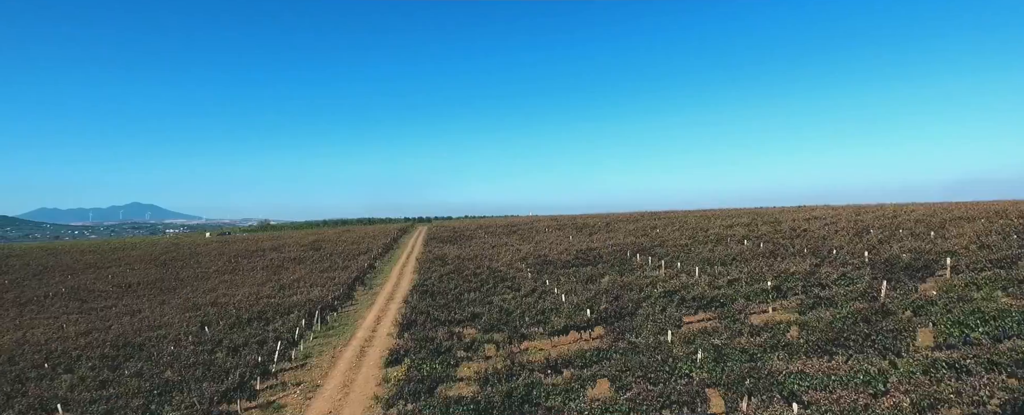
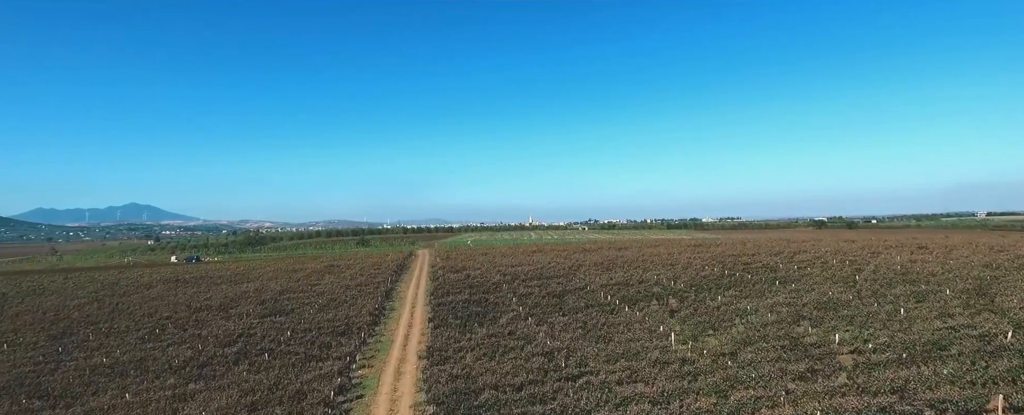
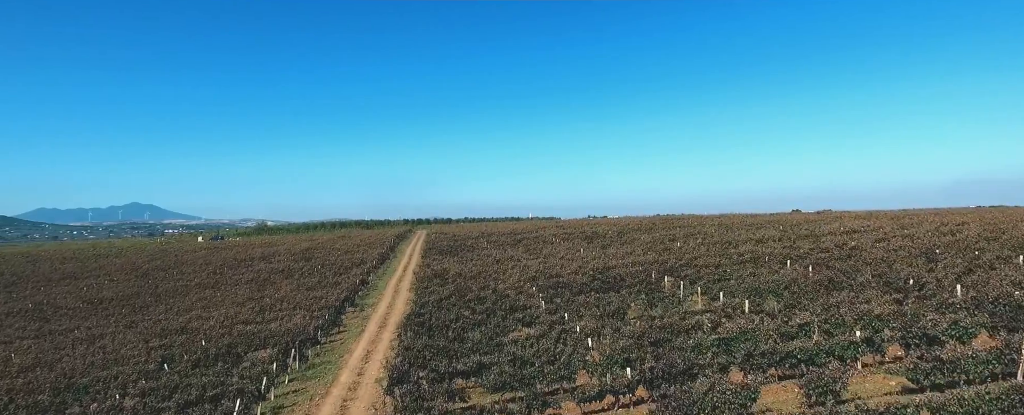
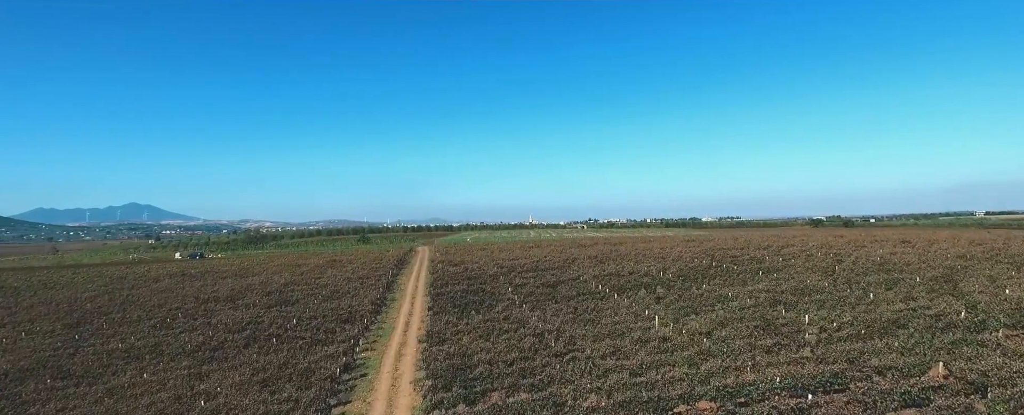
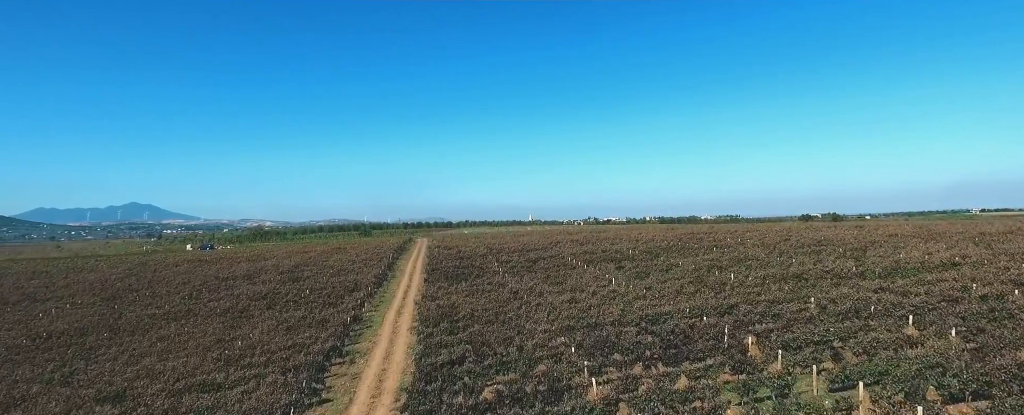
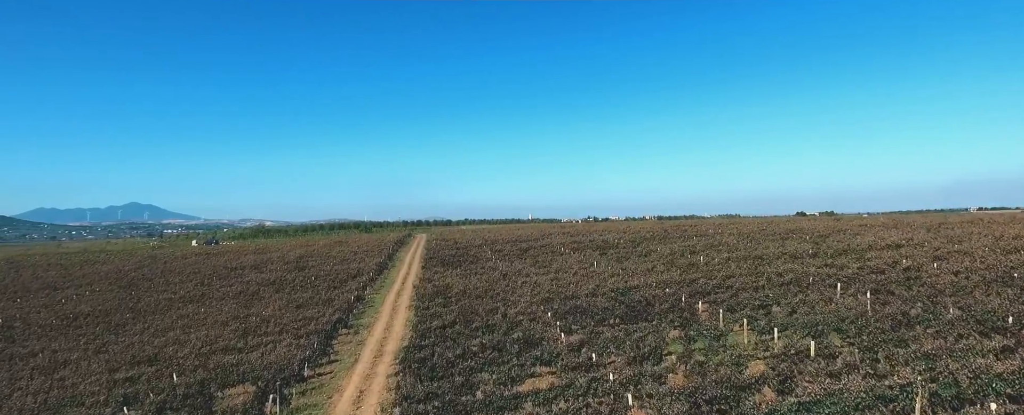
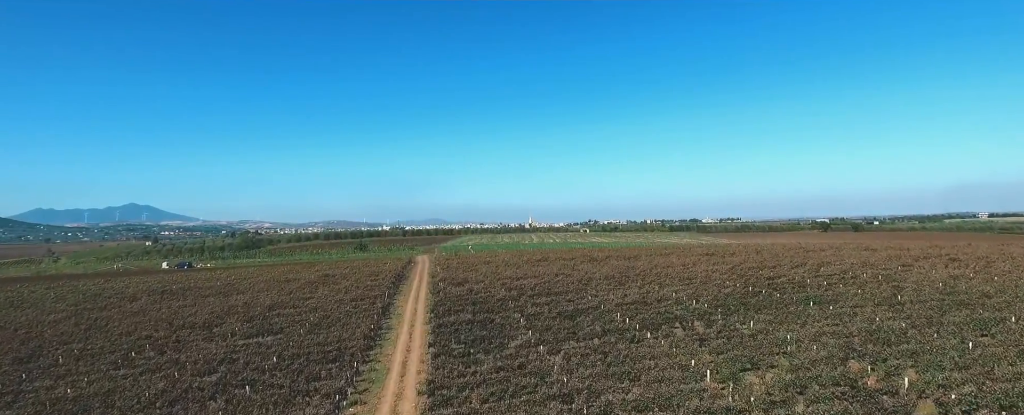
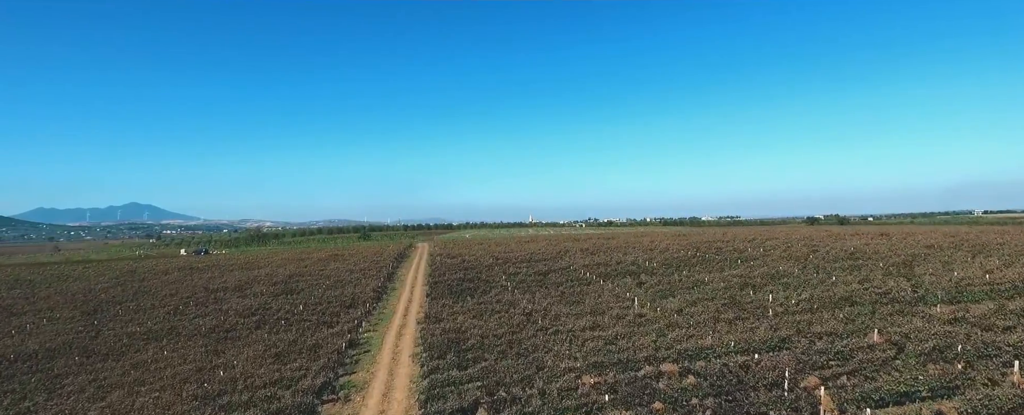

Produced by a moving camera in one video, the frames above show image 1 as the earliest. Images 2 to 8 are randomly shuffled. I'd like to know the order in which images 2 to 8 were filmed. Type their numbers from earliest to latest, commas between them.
3, 6, 5, 8, 4, 2, 7
